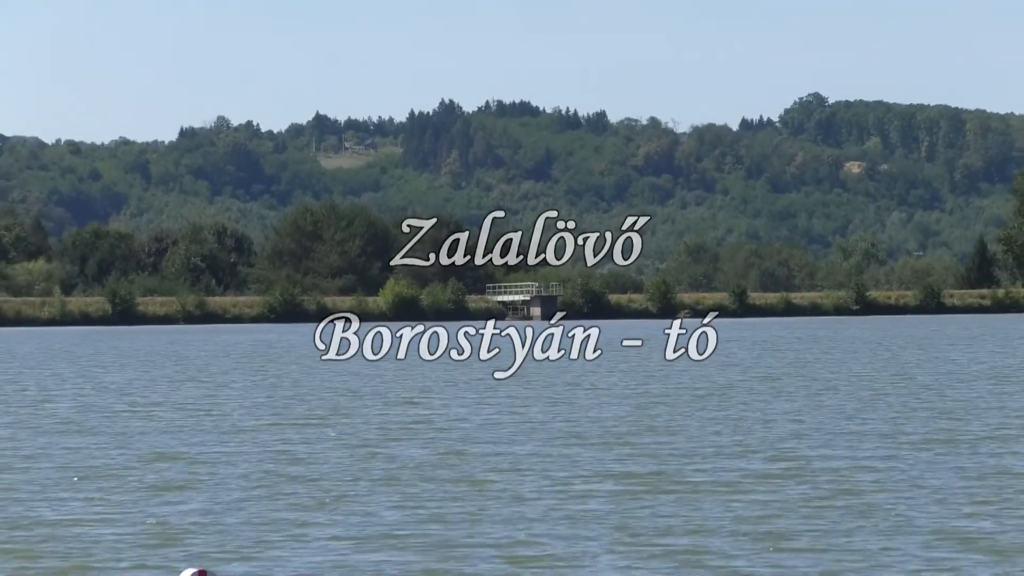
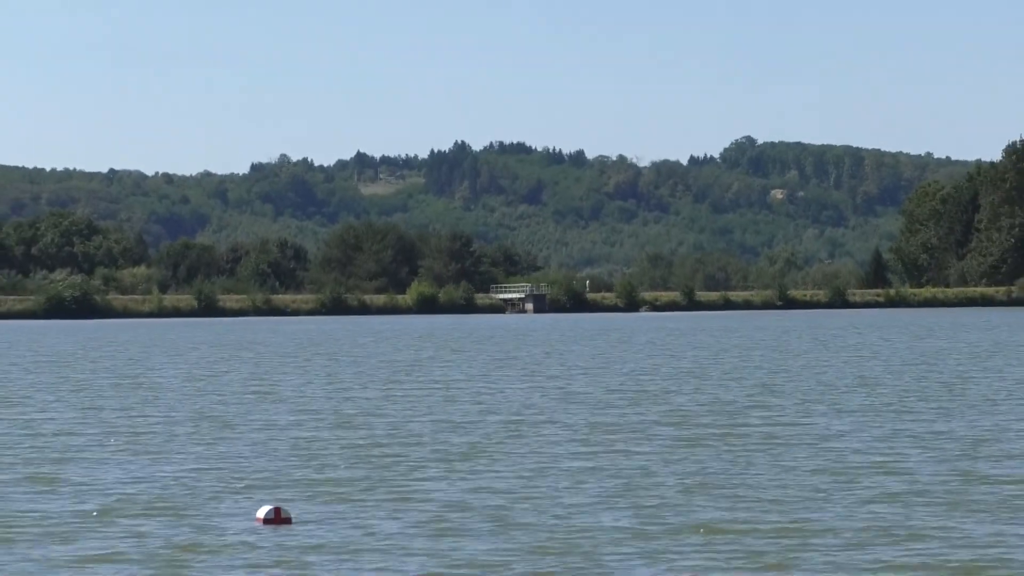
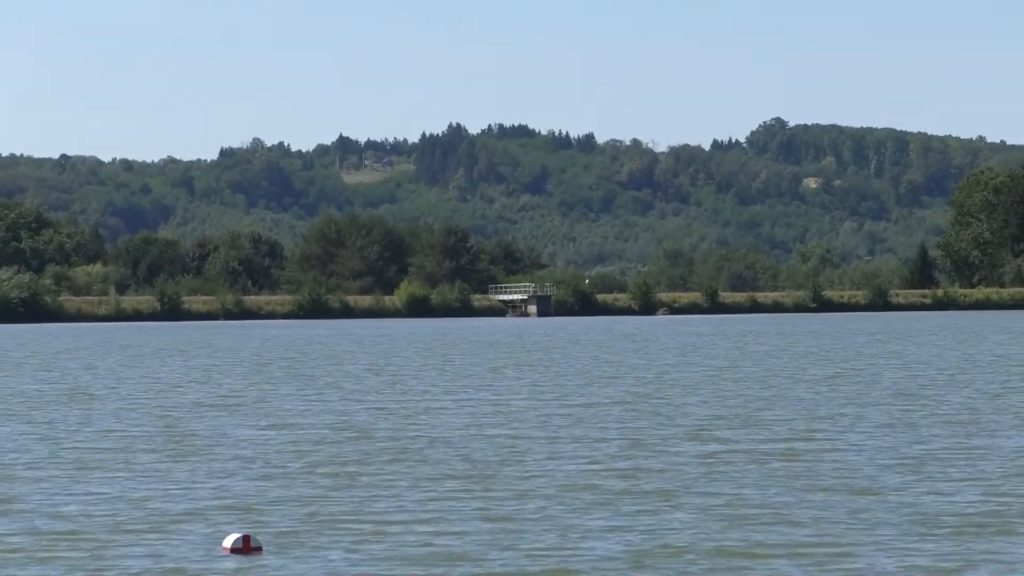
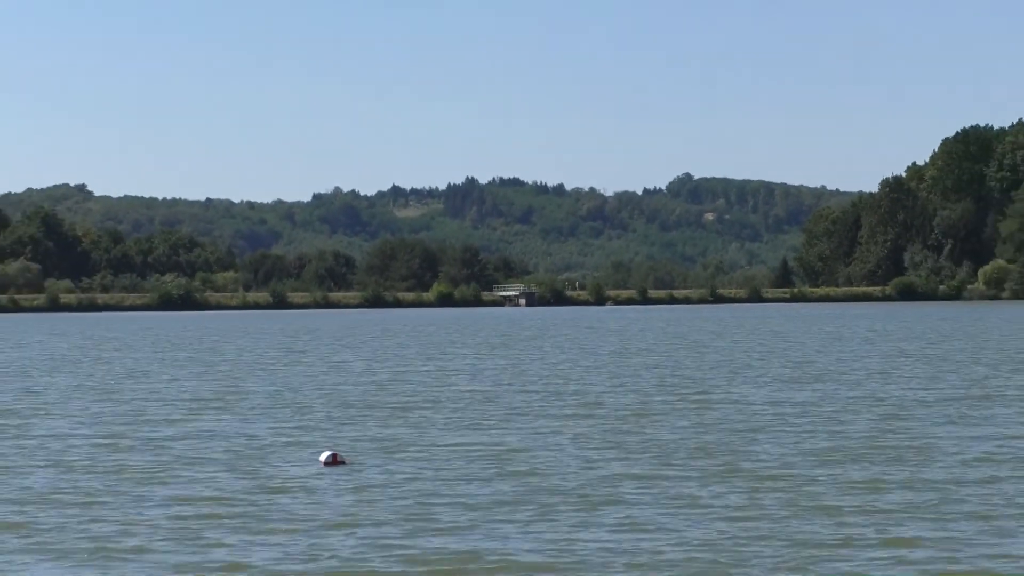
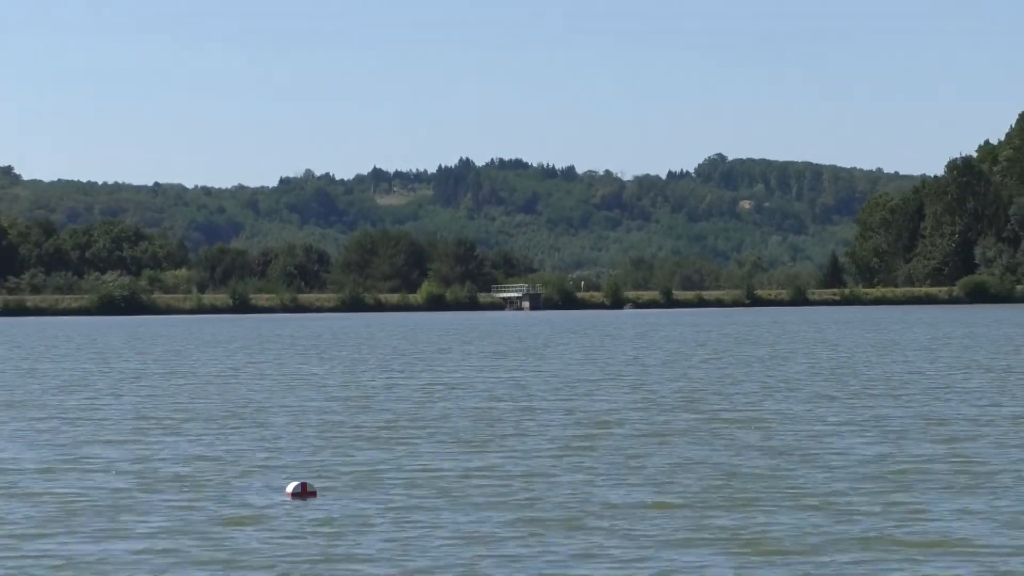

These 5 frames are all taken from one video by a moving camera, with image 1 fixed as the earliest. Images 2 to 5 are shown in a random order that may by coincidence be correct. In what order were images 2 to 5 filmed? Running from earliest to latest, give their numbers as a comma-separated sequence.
3, 2, 5, 4
